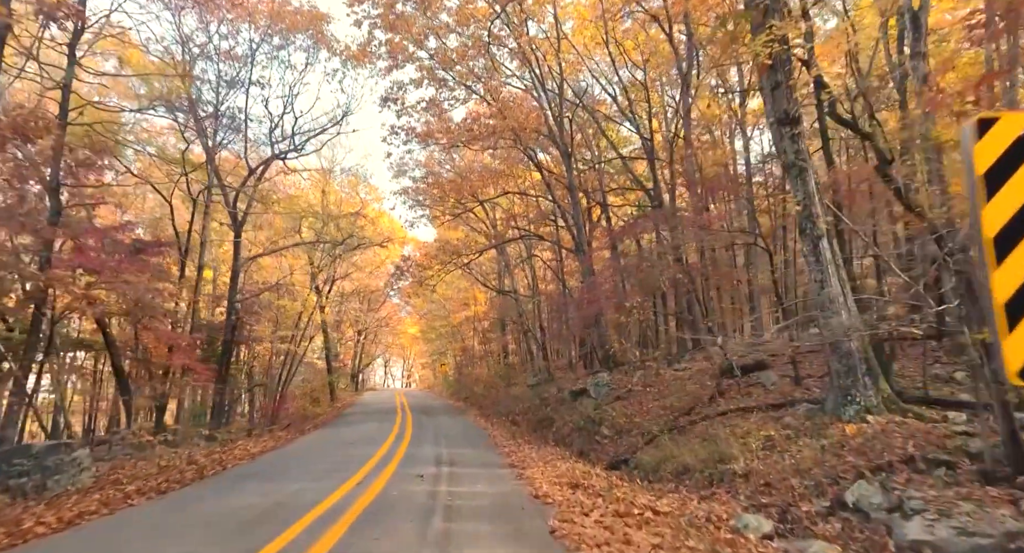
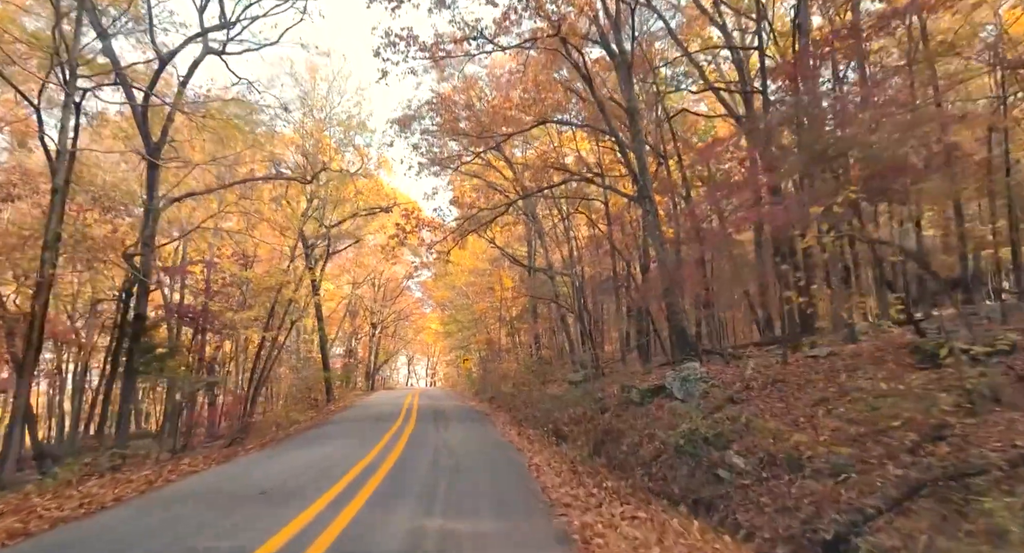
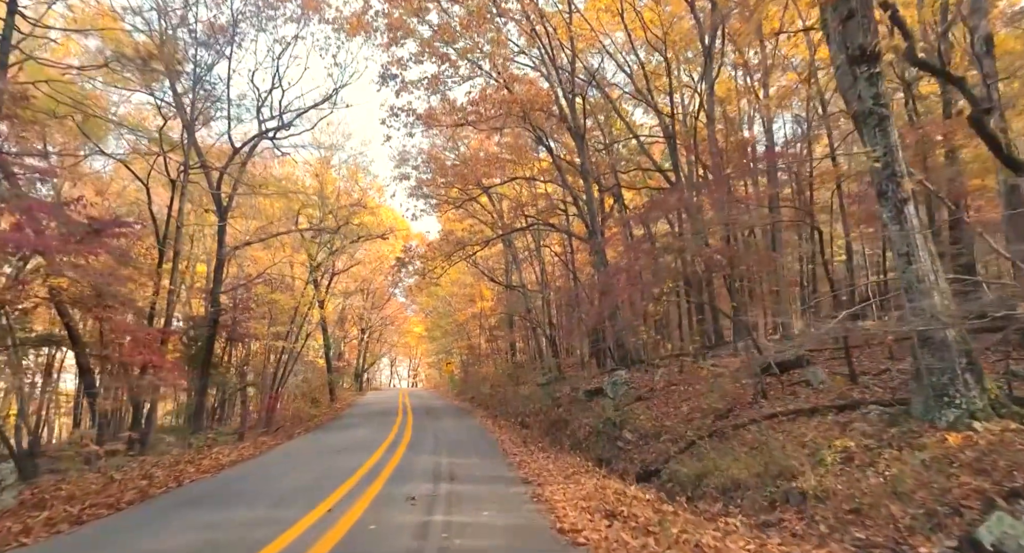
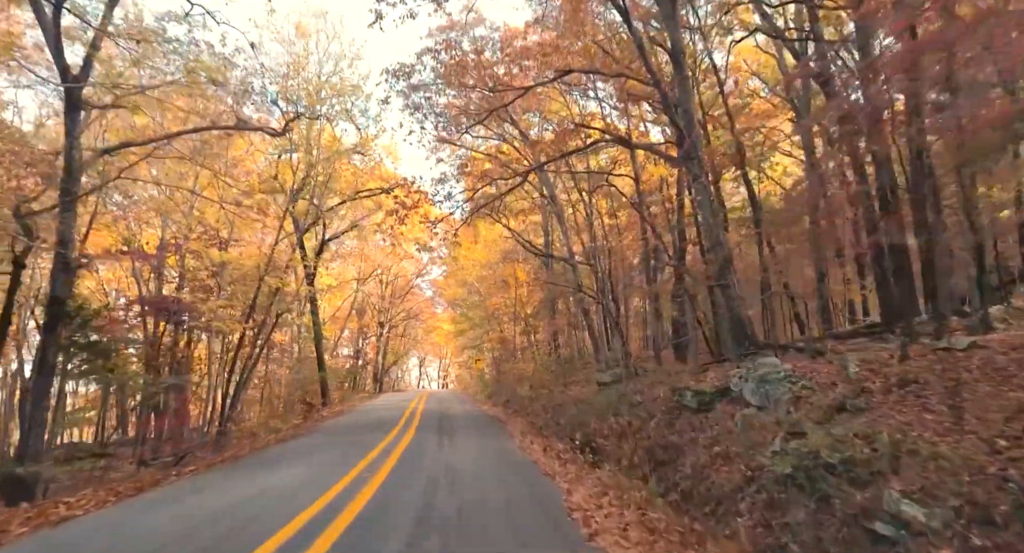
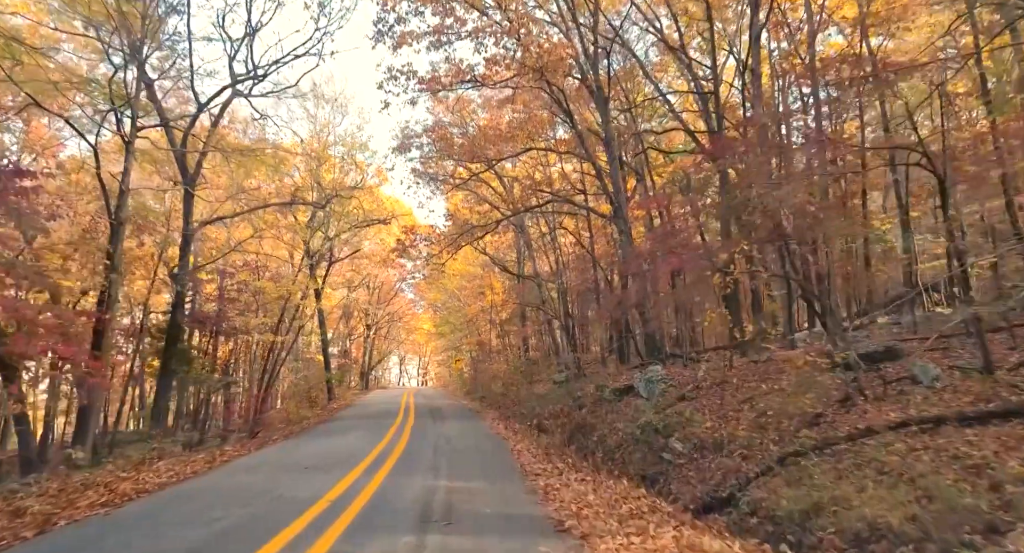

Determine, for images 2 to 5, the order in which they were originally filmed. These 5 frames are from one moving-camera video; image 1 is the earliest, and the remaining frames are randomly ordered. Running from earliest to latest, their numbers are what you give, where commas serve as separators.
3, 5, 2, 4
